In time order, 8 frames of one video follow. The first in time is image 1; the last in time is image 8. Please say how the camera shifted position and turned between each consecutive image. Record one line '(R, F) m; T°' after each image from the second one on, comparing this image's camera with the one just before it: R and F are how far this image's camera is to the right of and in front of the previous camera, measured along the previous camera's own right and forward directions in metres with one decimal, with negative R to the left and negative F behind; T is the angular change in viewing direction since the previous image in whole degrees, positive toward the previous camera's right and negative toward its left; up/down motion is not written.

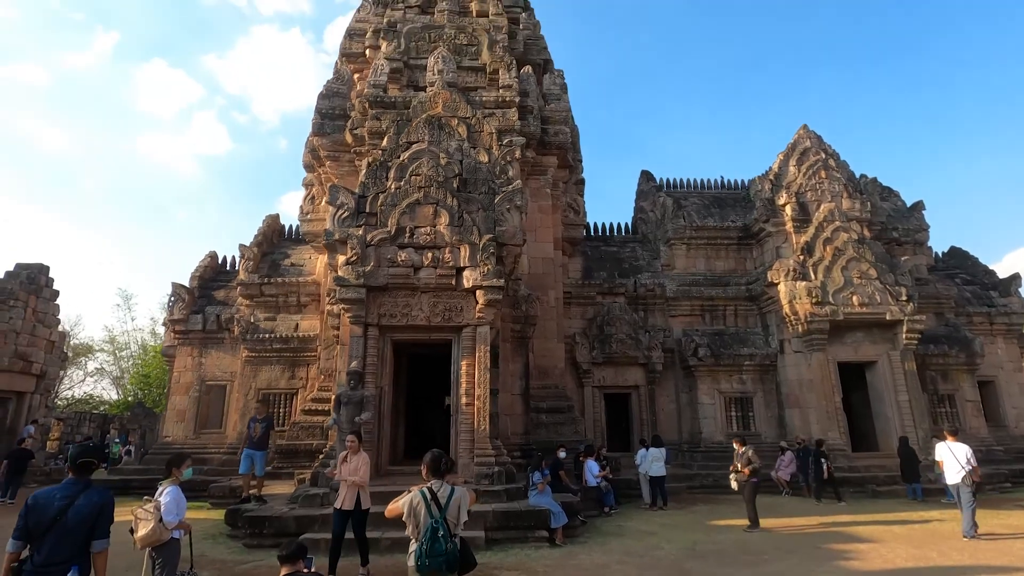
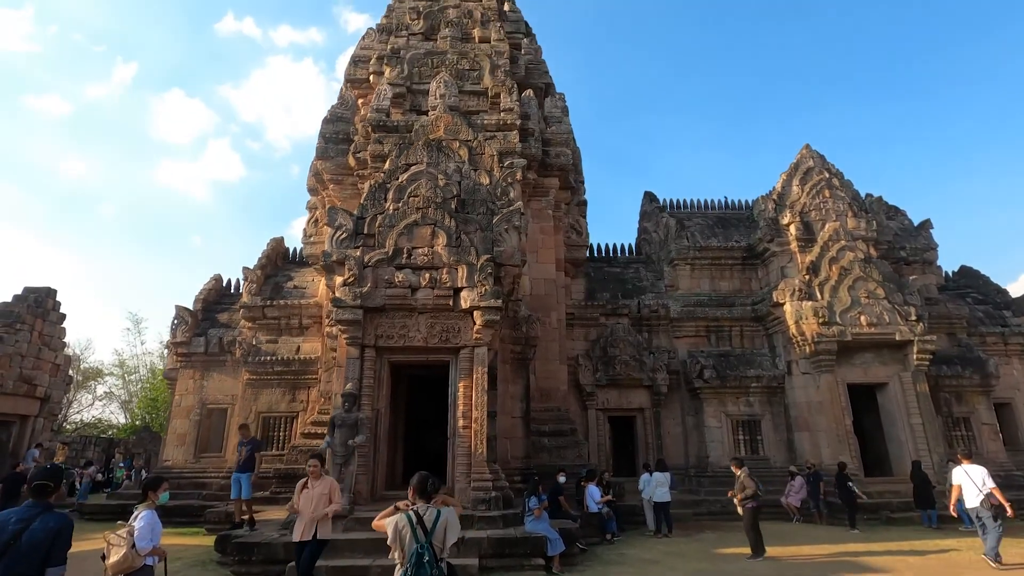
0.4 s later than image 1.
(+0.1, +0.1) m; -1°
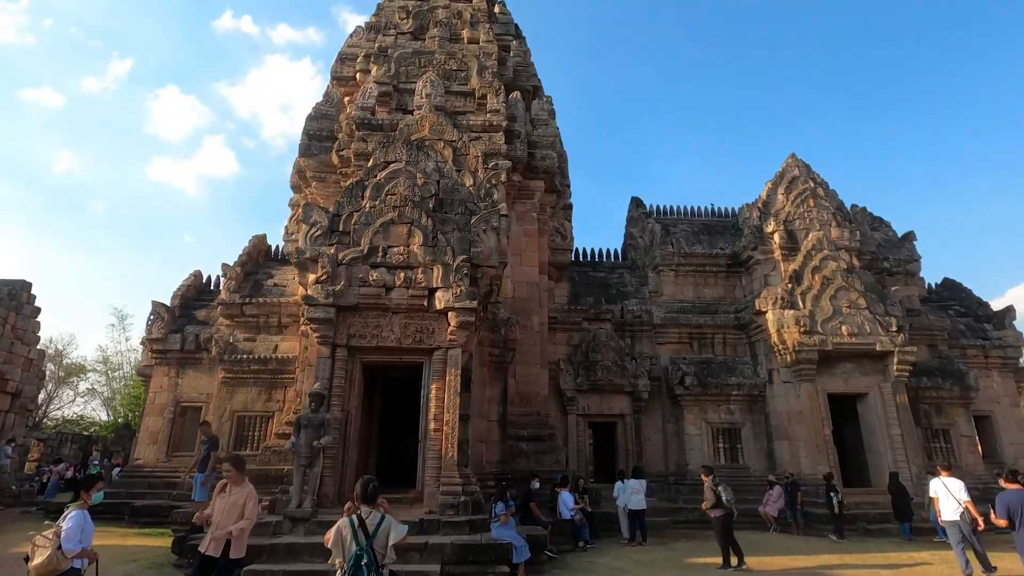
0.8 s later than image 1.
(+0.2, +0.1) m; +1°
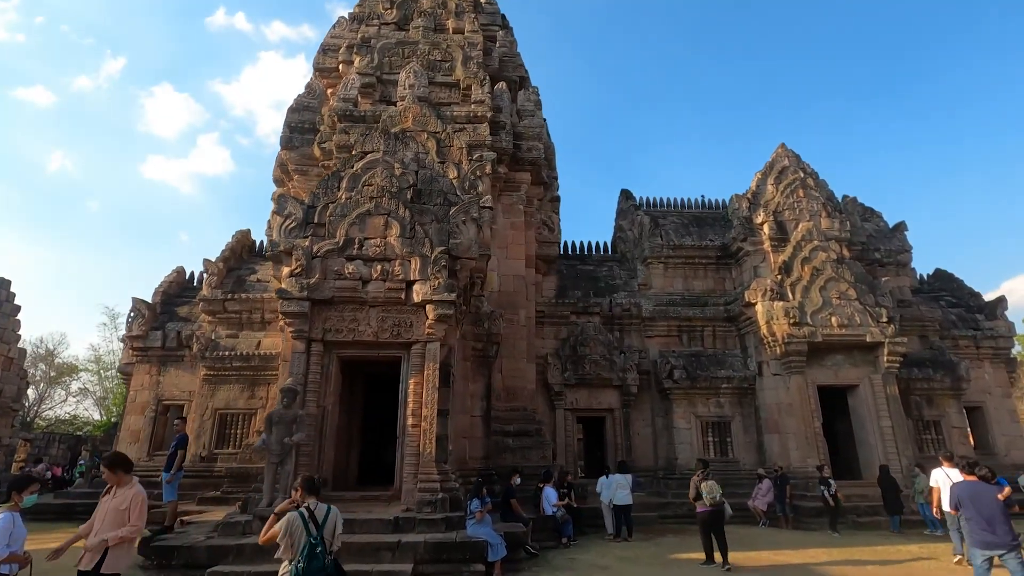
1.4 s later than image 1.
(+0.2, +0.2) m; 0°
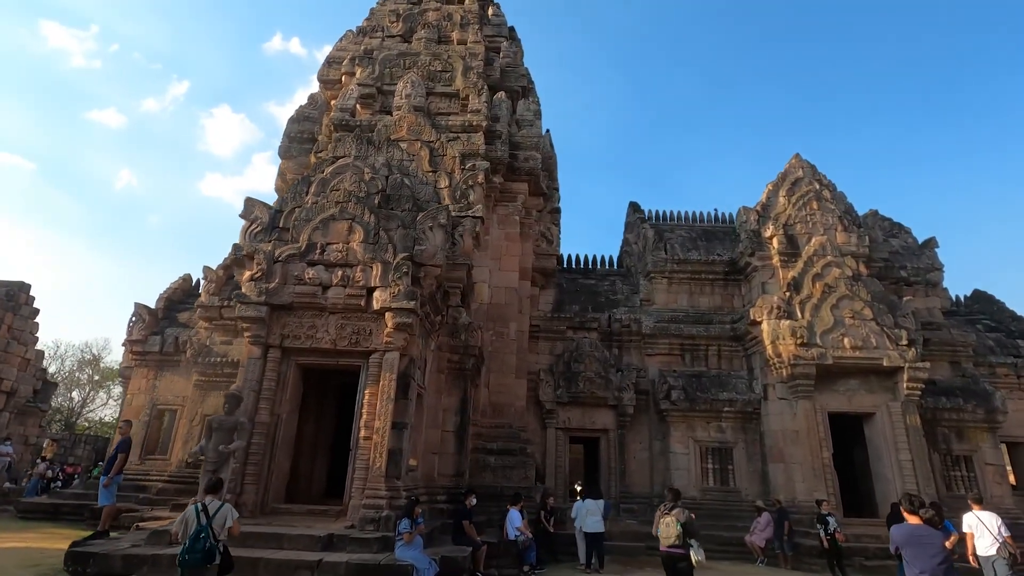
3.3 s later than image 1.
(+0.9, +0.3) m; -4°
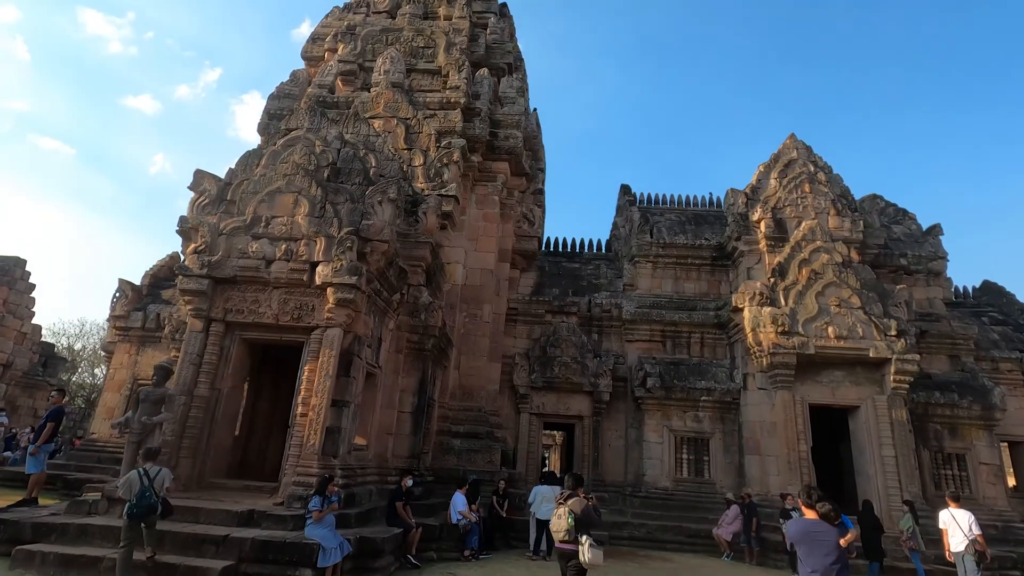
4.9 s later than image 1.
(+0.9, +0.2) m; -2°
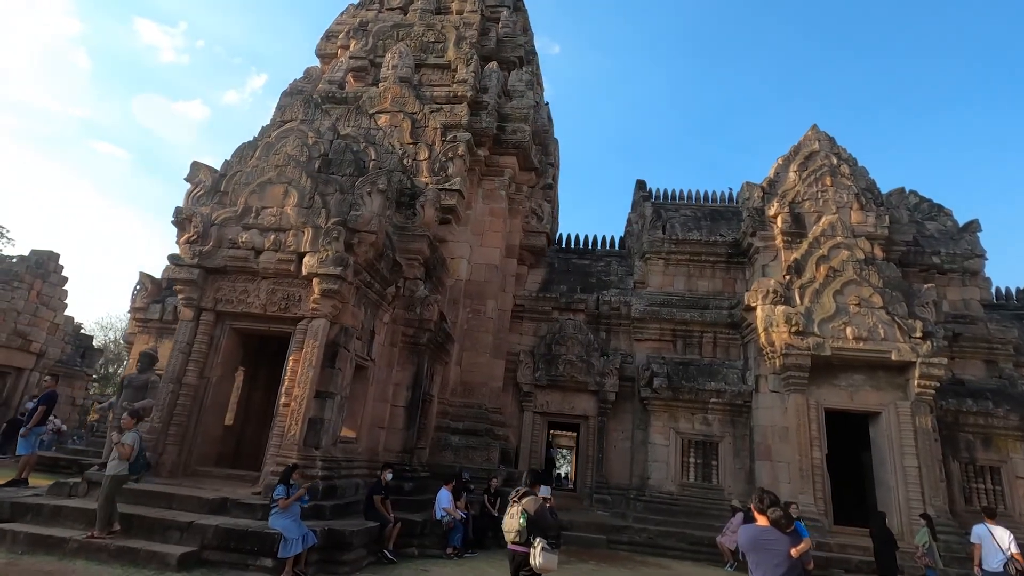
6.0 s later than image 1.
(+0.5, +0.2) m; -4°
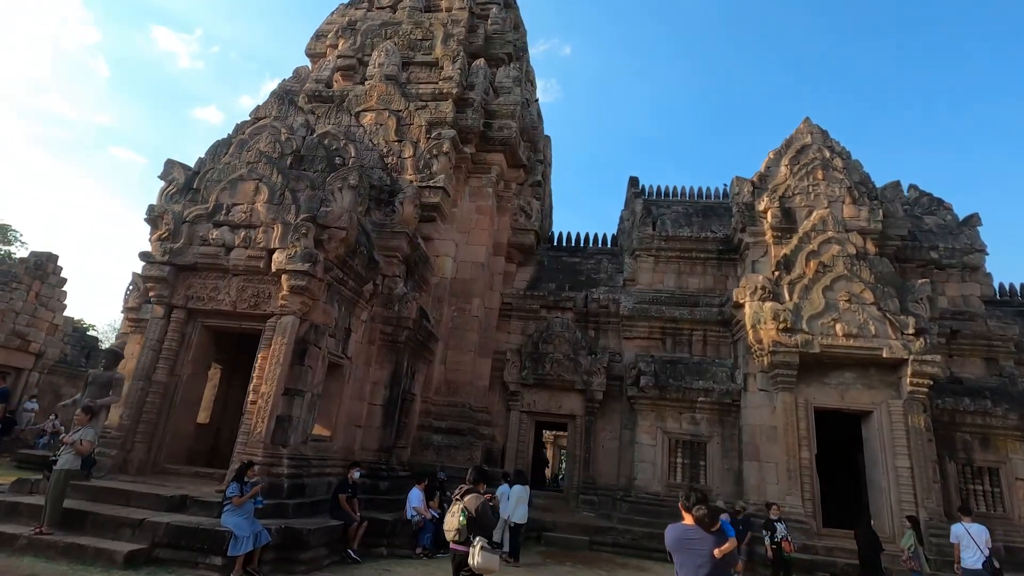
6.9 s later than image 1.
(+0.5, +0.1) m; -1°
